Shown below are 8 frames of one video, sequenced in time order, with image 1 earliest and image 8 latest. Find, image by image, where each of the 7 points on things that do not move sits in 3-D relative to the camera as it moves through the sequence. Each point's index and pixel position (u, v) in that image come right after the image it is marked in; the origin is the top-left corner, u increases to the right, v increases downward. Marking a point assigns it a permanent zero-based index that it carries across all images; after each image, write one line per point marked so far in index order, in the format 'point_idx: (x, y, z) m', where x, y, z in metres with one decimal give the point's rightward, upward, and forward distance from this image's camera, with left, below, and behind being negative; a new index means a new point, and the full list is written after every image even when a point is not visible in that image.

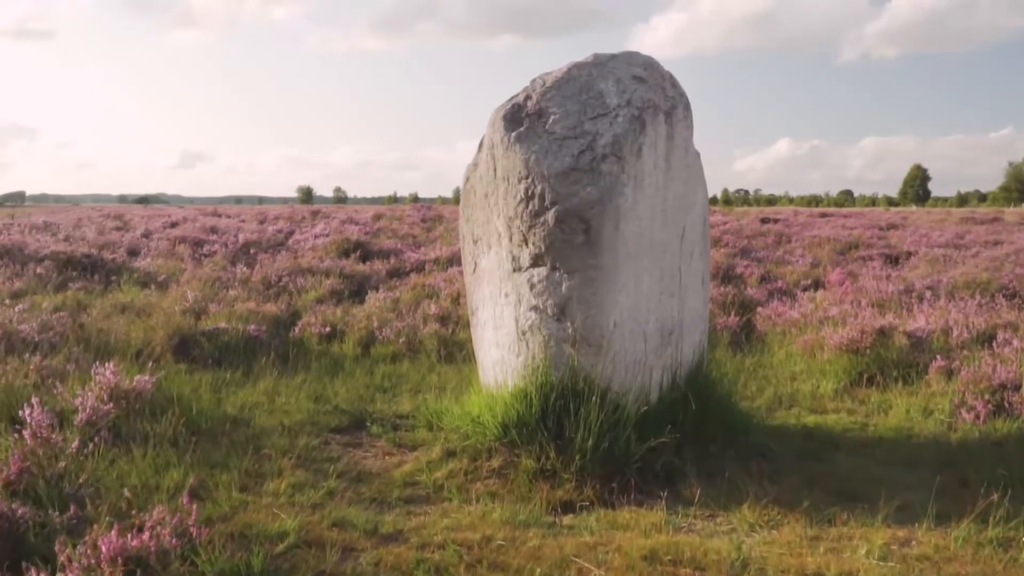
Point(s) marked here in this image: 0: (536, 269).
0: (+0.1, +0.1, +3.6) m
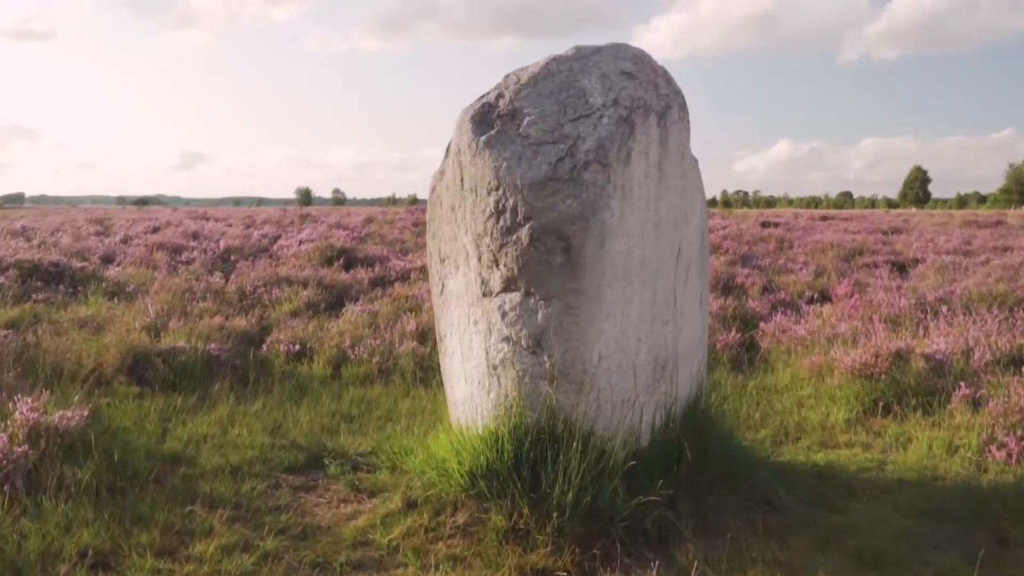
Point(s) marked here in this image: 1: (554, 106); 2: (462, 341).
0: (0.0, 0.0, +3.1) m
1: (+0.2, +0.7, +3.1) m
2: (-0.2, -0.2, +3.4) m
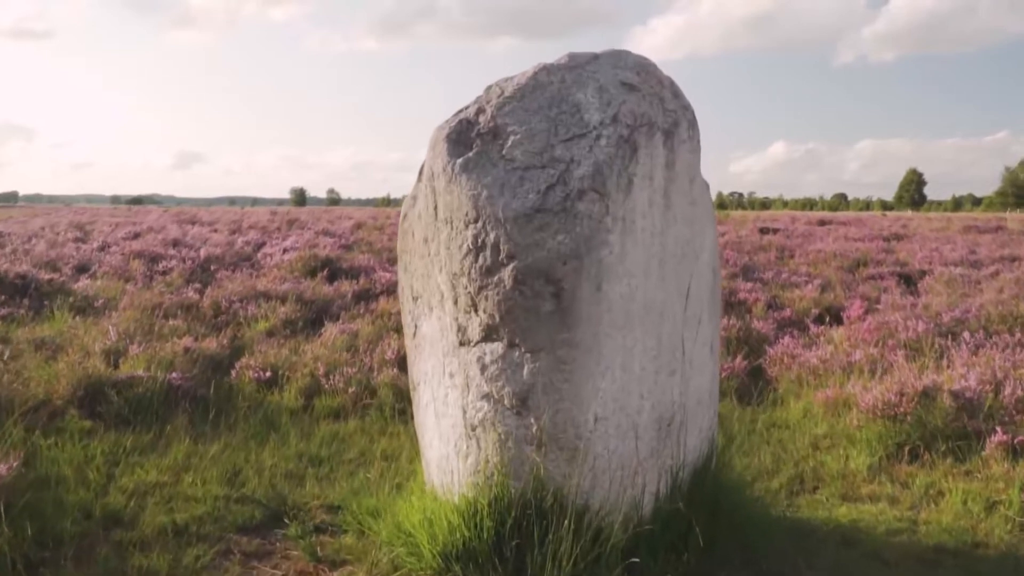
0: (-0.1, -0.2, +2.6) m
1: (+0.1, +0.5, +2.7) m
2: (-0.3, -0.4, +2.9) m
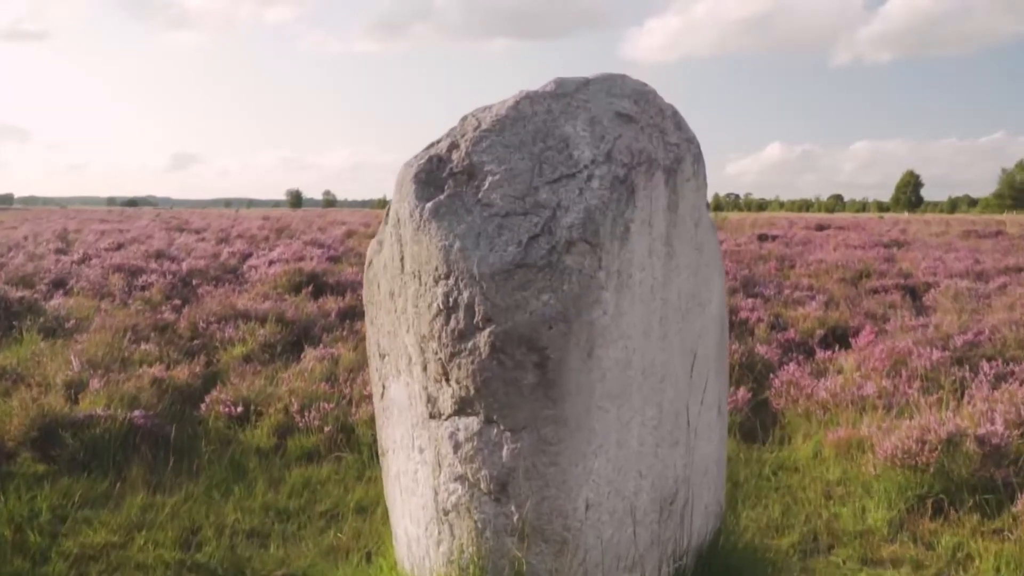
0: (-0.1, -0.4, +2.3) m
1: (0.0, +0.4, +2.3) m
2: (-0.3, -0.6, +2.5) m
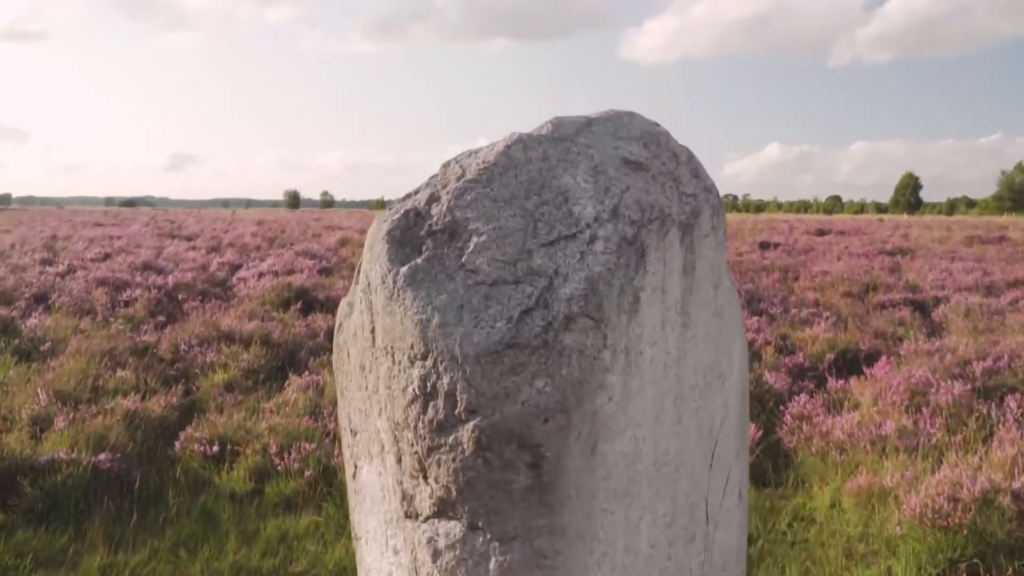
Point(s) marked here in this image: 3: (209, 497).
0: (-0.2, -0.6, +1.9) m
1: (0.0, +0.2, +2.0) m
2: (-0.4, -0.7, +2.2) m
3: (-1.6, -1.1, +4.5) m
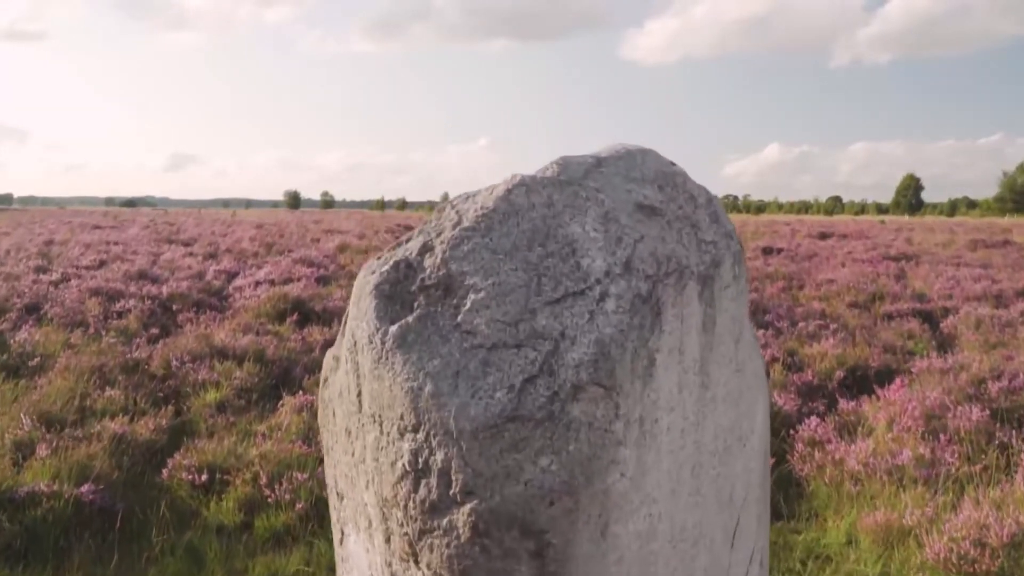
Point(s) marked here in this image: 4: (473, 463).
0: (-0.2, -0.7, +1.7) m
1: (0.0, 0.0, +1.8) m
2: (-0.4, -0.9, +2.0) m
3: (-1.6, -1.3, +4.3) m
4: (-0.1, -0.3, +1.6) m
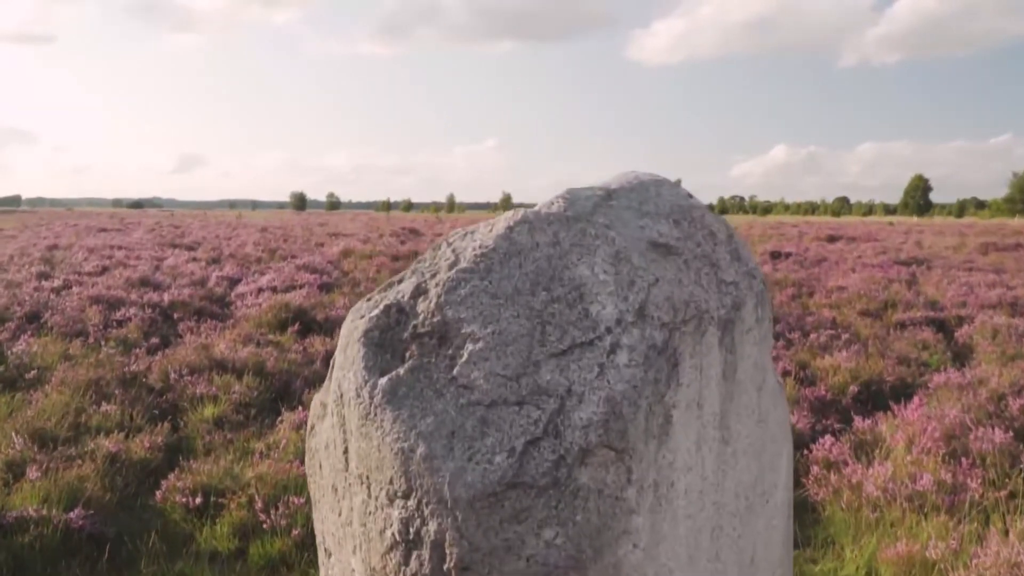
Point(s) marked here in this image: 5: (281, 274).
0: (-0.2, -0.8, +1.6) m
1: (0.0, -0.1, +1.6) m
2: (-0.3, -1.0, +1.9) m
3: (-1.6, -1.3, +4.1) m
4: (-0.1, -0.4, +1.5) m
5: (-3.6, +0.2, +12.9) m
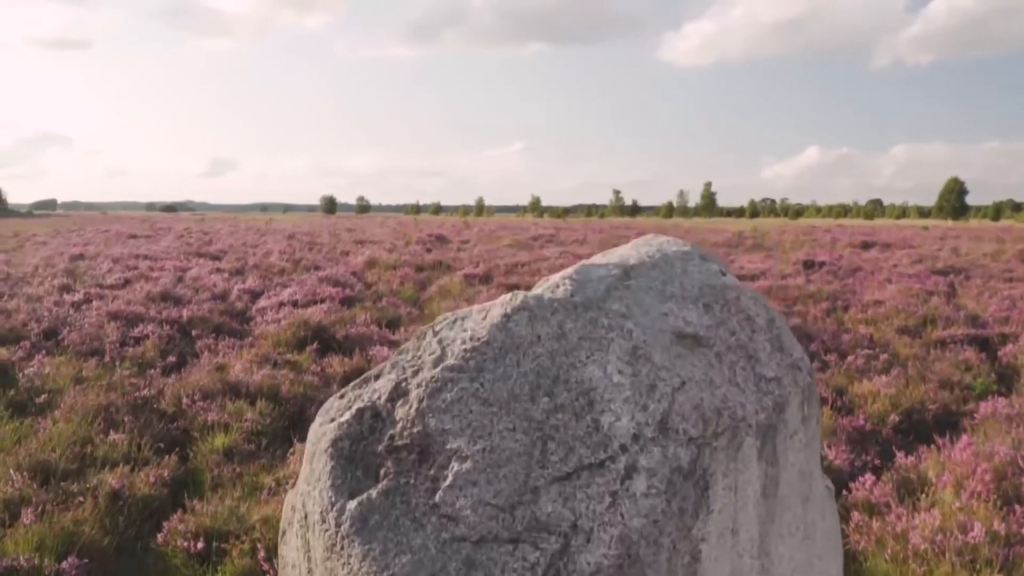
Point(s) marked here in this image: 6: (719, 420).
0: (-0.2, -1.0, +1.3) m
1: (0.0, -0.2, +1.3) m
2: (-0.4, -1.1, +1.6) m
3: (-1.5, -1.5, +3.9) m
4: (-0.1, -0.6, +1.2) m
5: (-3.3, 0.0, +12.7) m
6: (+0.3, -0.2, +1.4) m
